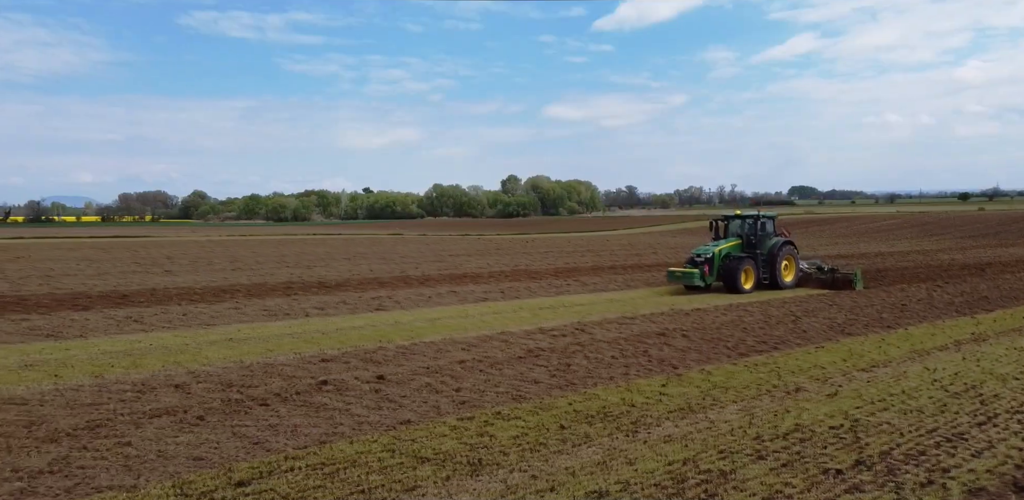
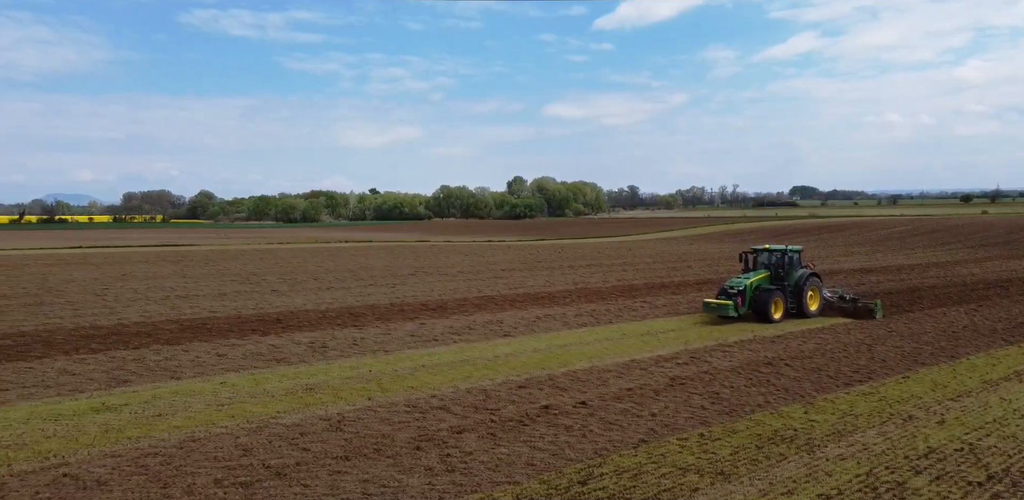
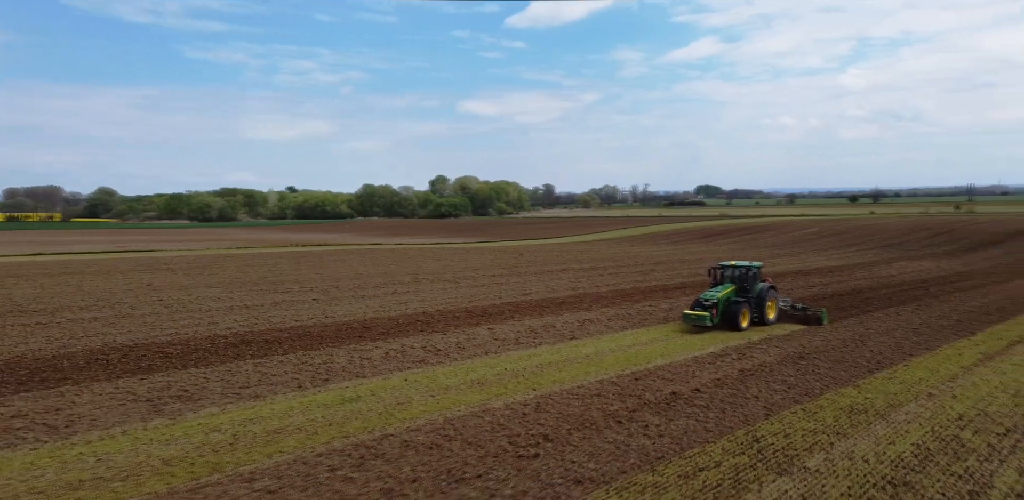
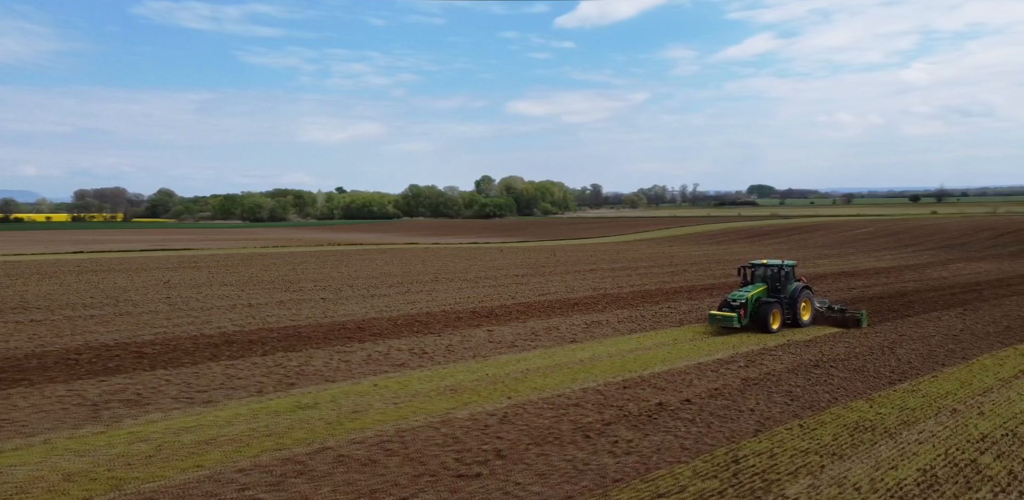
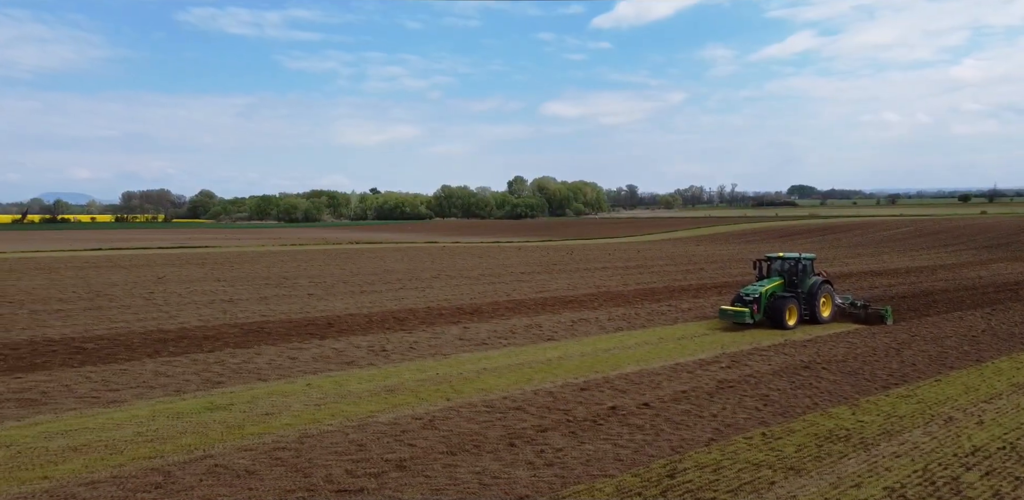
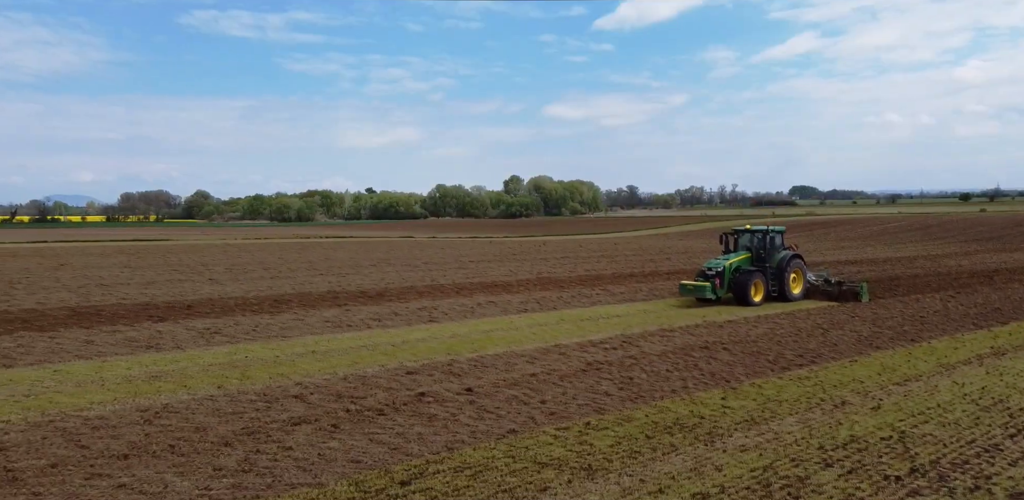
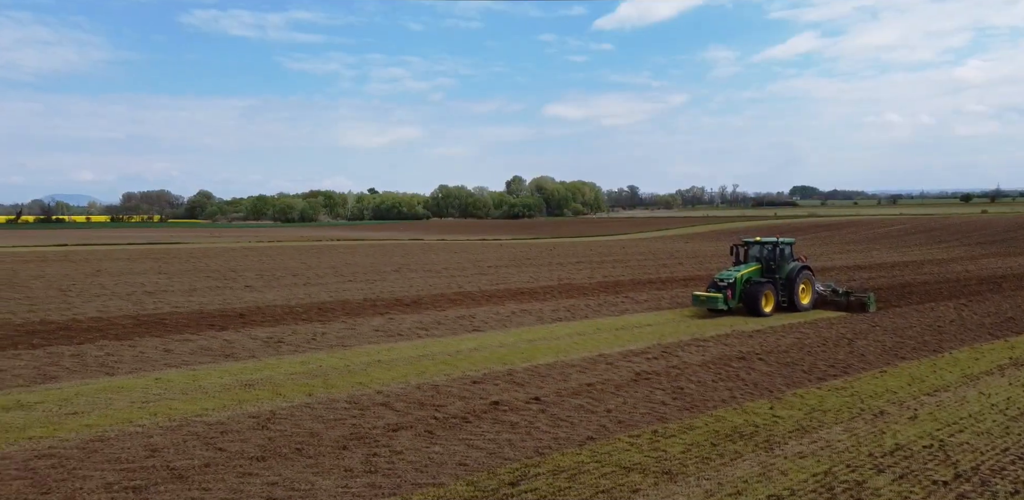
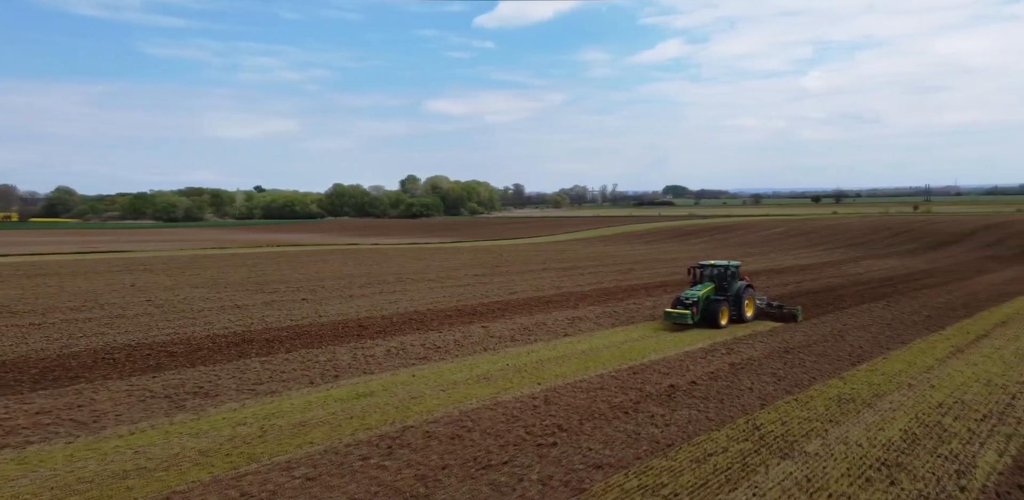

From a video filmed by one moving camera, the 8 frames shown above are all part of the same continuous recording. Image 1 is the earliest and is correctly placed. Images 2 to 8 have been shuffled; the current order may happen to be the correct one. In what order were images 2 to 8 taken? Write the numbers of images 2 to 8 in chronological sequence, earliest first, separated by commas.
6, 7, 2, 5, 4, 3, 8
